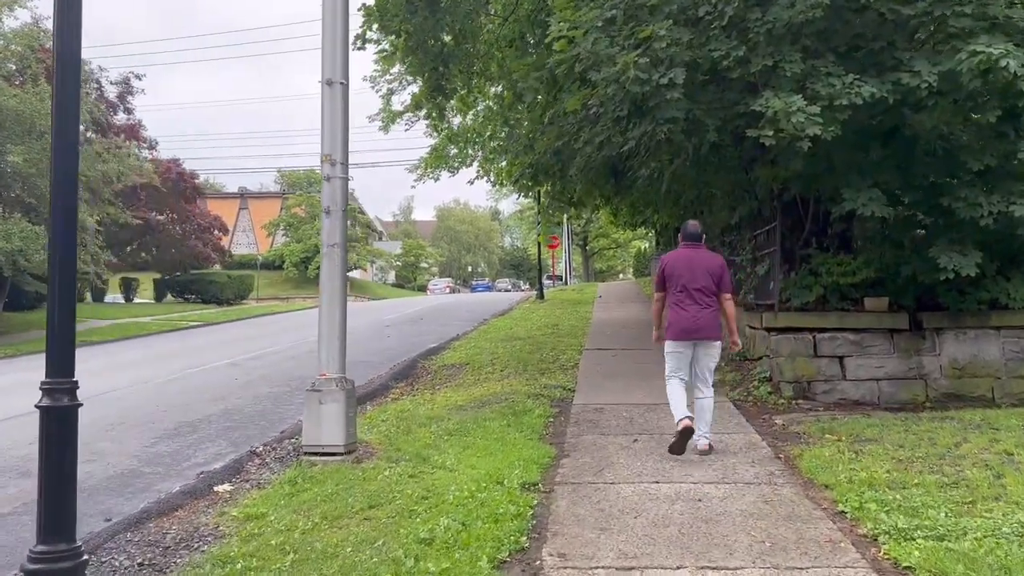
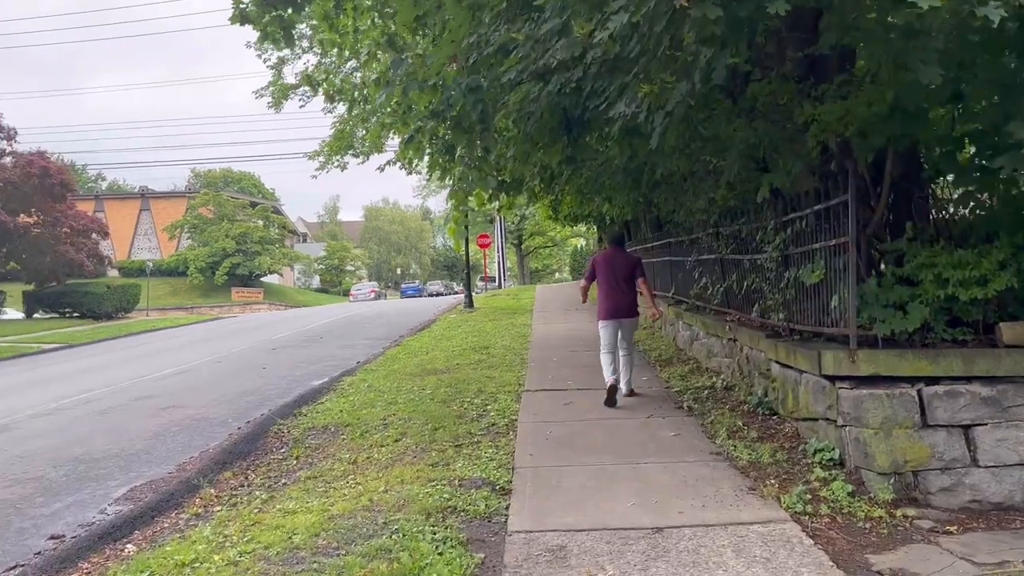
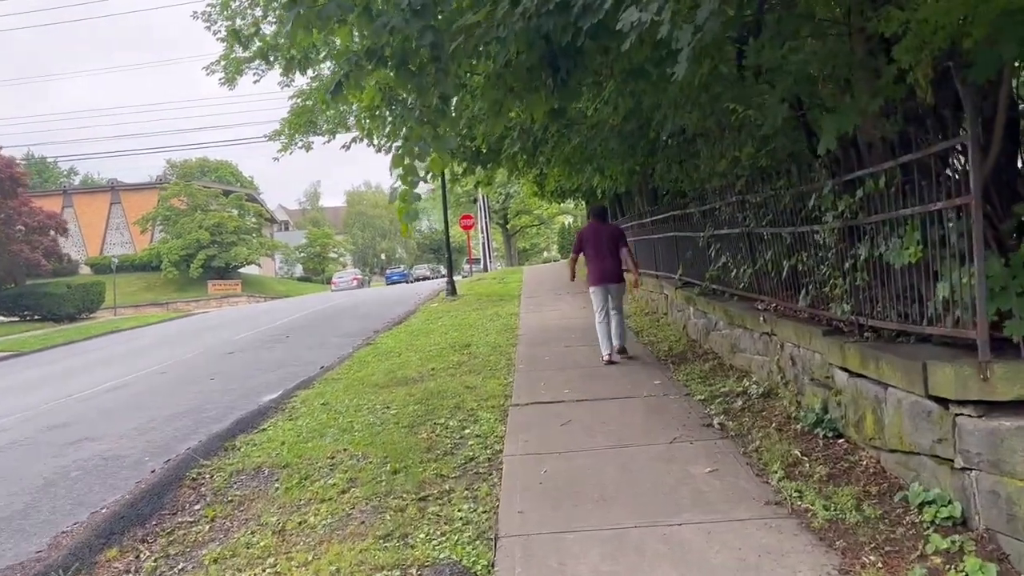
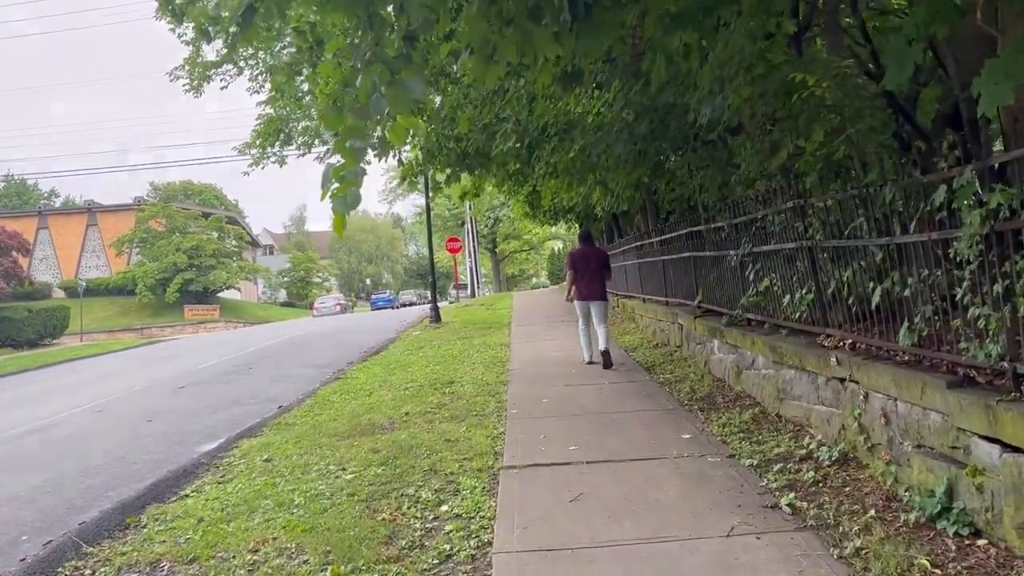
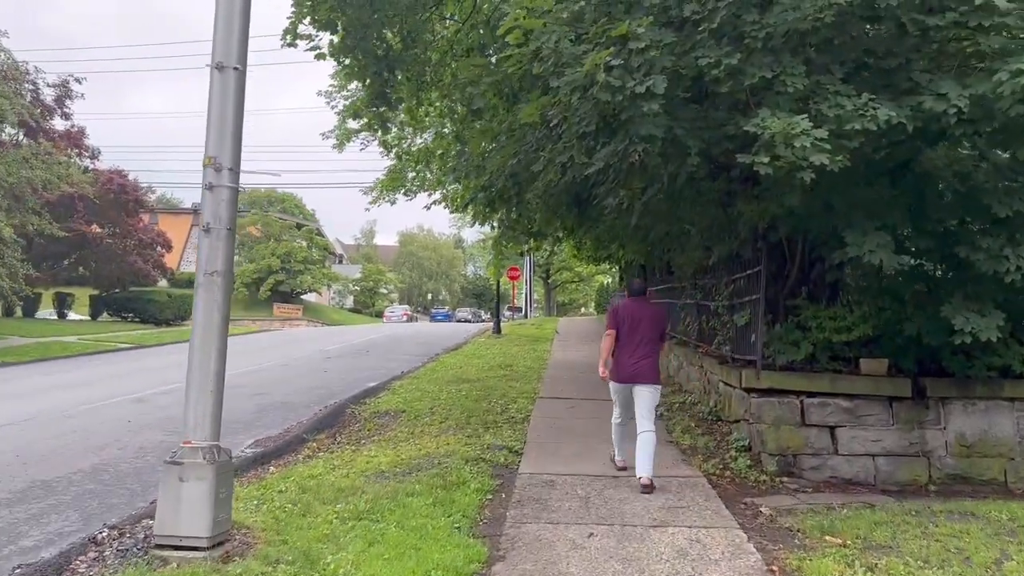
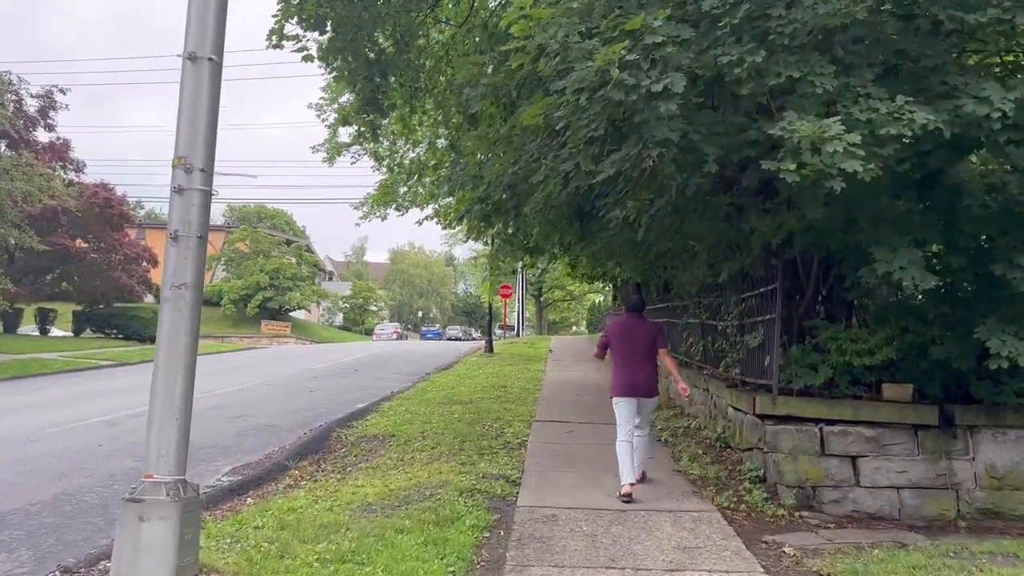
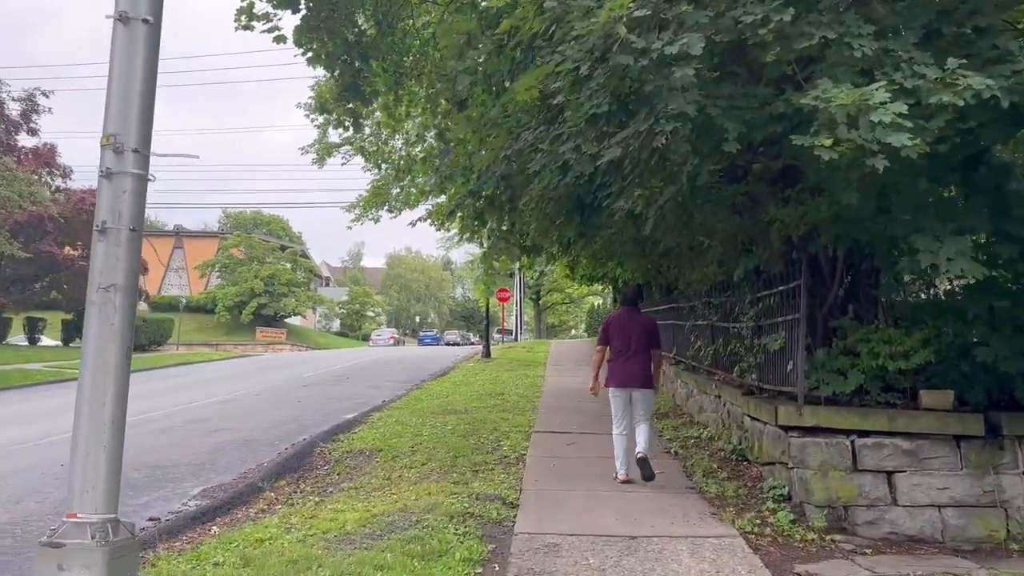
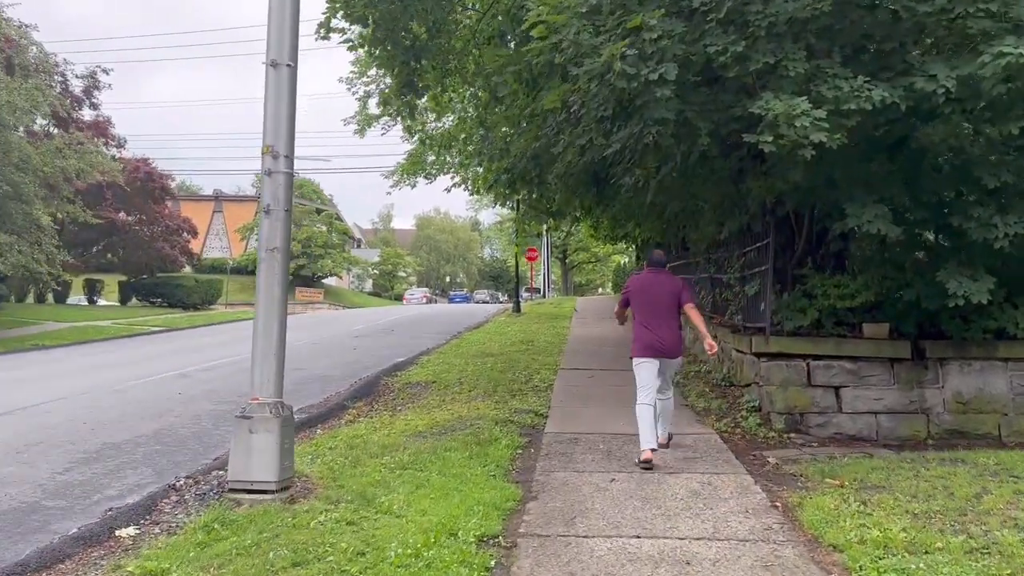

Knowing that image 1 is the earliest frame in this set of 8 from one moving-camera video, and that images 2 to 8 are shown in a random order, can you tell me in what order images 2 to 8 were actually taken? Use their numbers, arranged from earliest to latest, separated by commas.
8, 5, 6, 7, 2, 3, 4
